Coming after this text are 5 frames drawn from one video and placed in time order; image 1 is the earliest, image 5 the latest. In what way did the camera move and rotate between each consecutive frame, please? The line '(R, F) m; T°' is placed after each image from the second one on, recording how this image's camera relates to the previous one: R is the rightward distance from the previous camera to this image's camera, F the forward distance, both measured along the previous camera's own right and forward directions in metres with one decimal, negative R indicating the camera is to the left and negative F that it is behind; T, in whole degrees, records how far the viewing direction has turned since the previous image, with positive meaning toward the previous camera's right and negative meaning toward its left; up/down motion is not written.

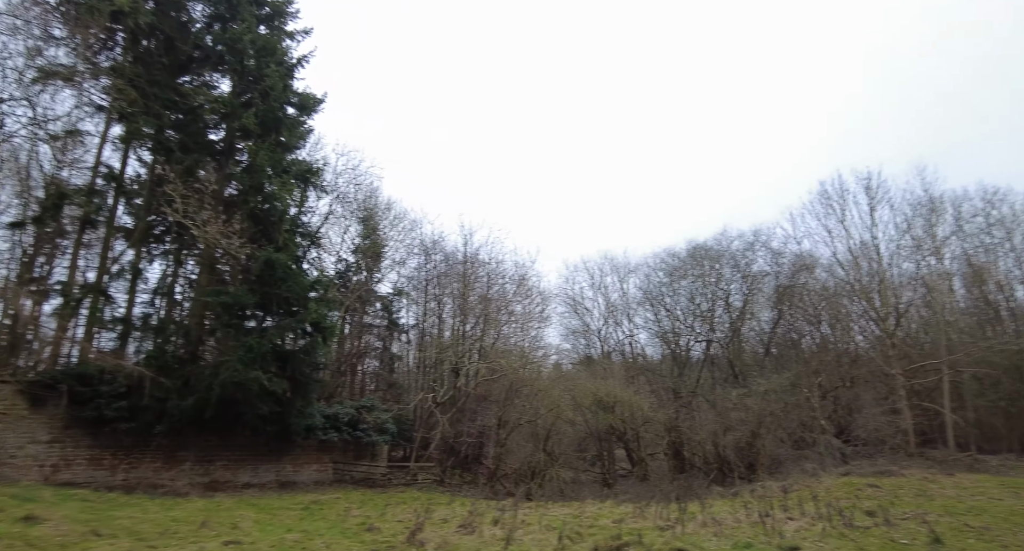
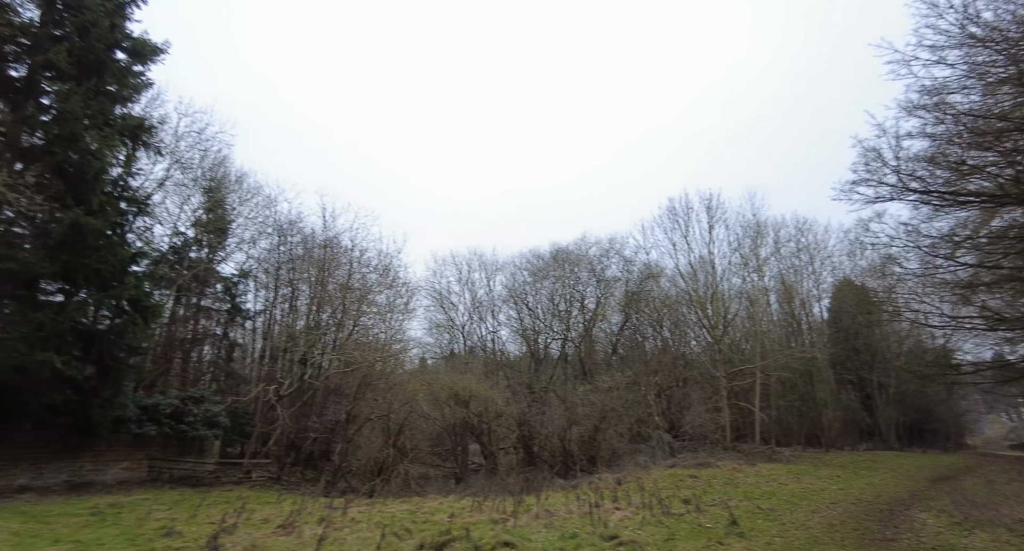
(+0.2, +0.1) m; +13°
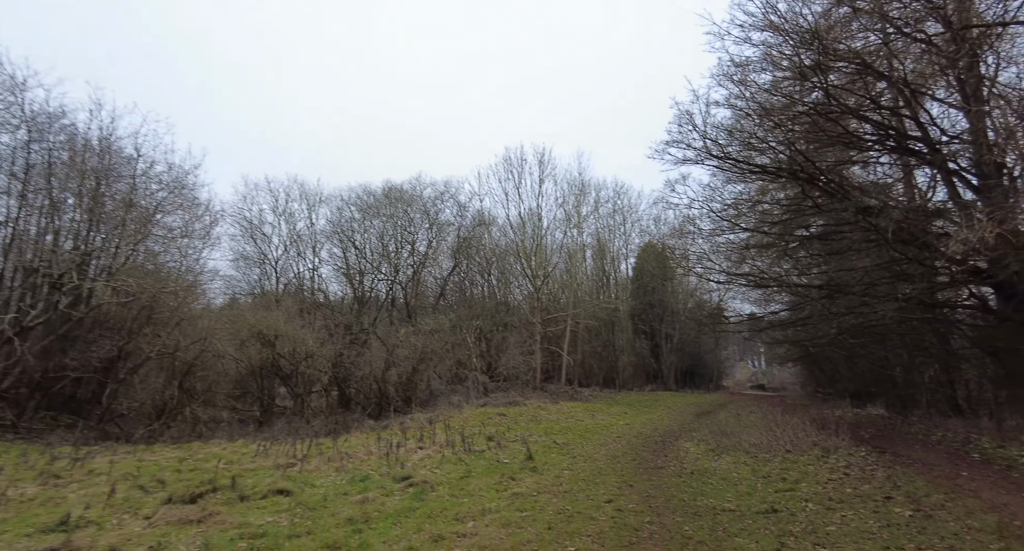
(+0.3, +0.5) m; +17°
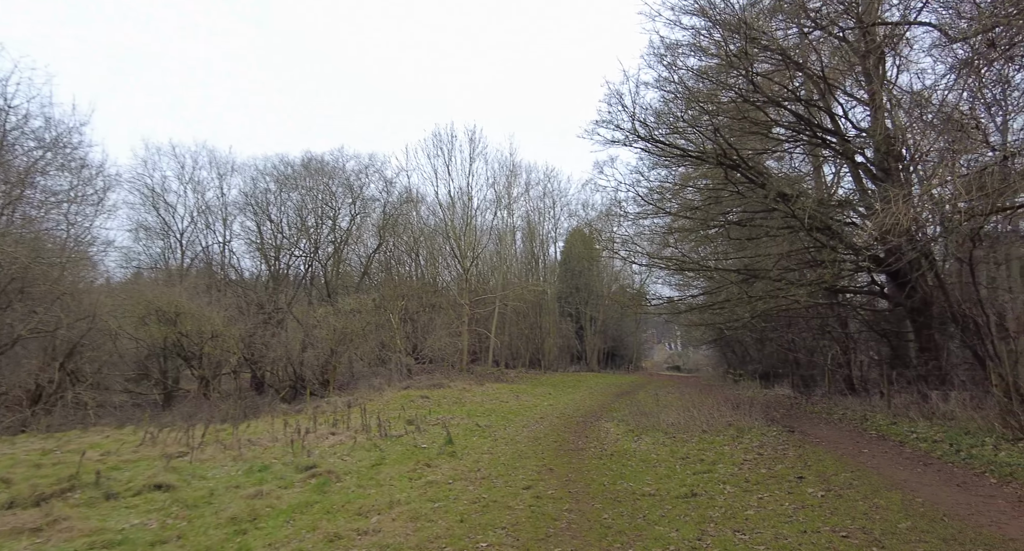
(+0.1, +0.4) m; +7°
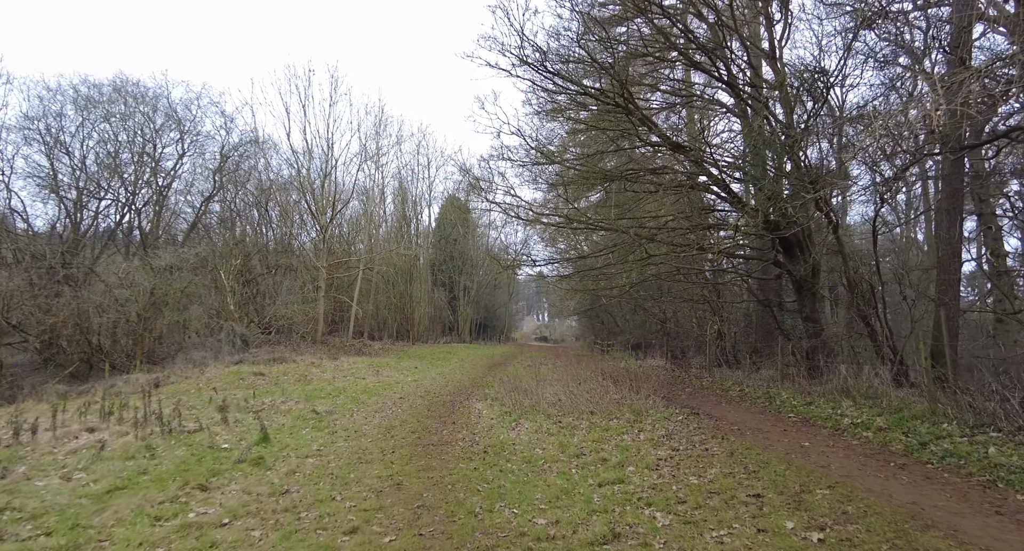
(+0.3, +2.3) m; +13°
